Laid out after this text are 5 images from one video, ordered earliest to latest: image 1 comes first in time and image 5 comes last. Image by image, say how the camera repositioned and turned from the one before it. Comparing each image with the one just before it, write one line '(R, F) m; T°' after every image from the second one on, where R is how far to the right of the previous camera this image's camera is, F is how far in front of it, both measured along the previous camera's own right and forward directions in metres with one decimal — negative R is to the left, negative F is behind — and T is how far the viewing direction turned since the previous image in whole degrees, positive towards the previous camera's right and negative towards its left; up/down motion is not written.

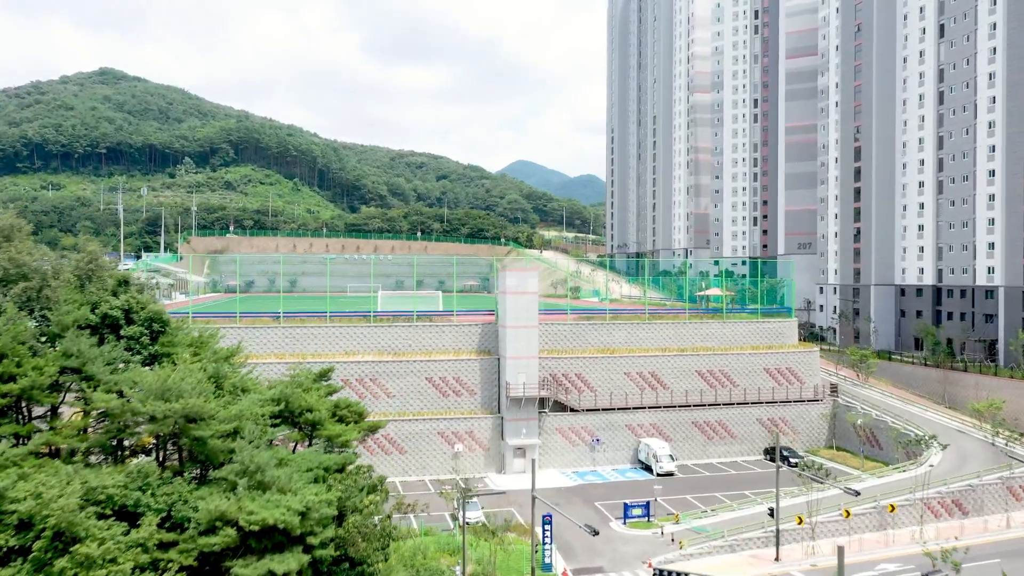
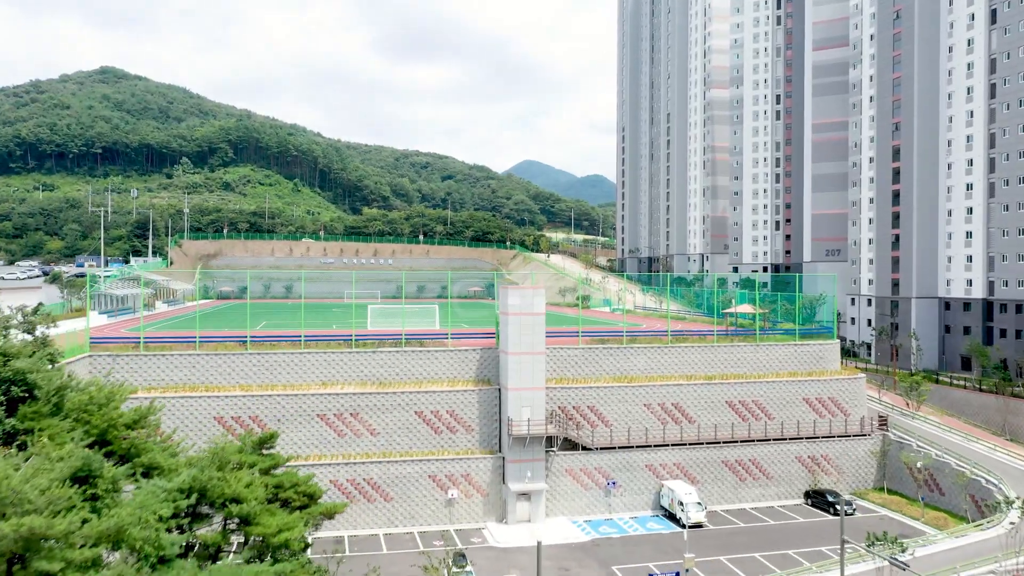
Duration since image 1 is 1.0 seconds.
(+0.1, +4.7) m; -1°
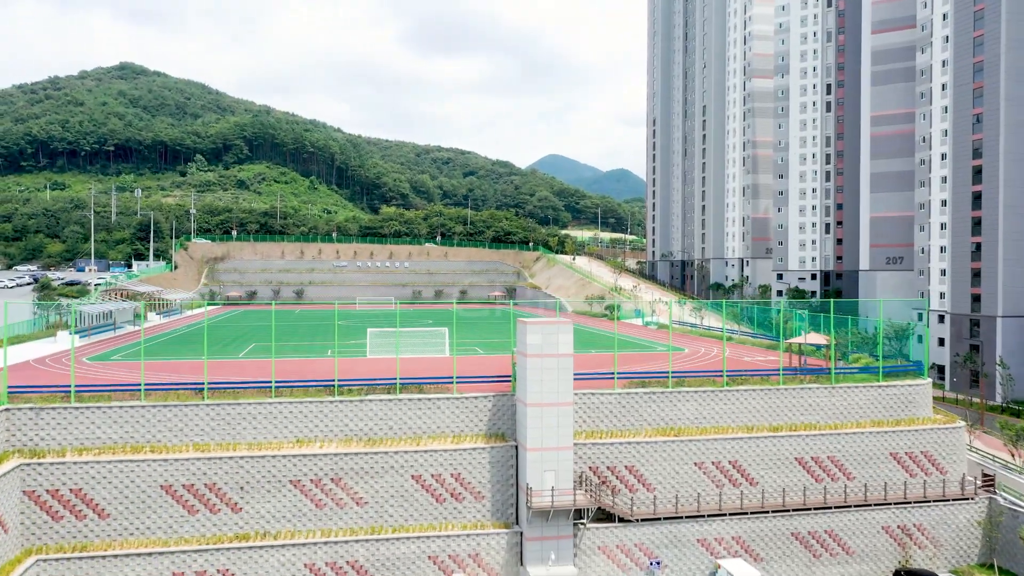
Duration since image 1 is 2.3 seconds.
(+0.1, +5.9) m; -2°
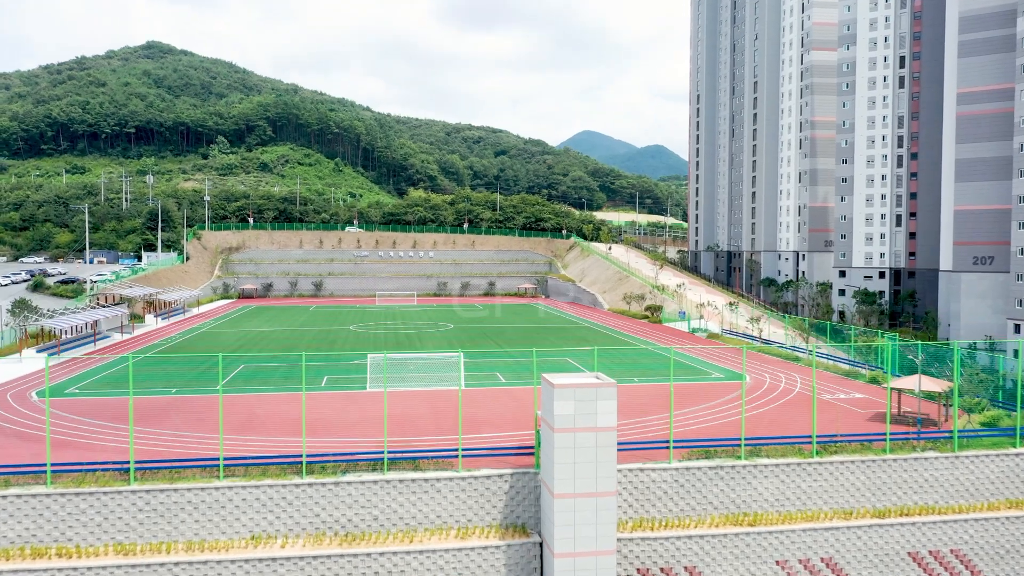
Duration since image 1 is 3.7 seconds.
(+0.2, +6.2) m; -2°
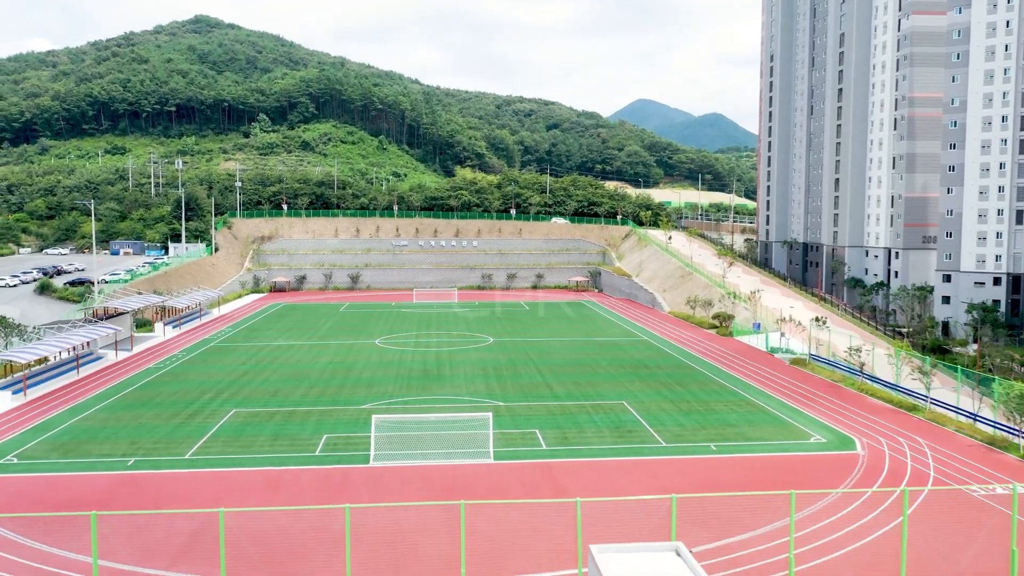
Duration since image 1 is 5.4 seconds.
(+0.3, +7.0) m; -4°
